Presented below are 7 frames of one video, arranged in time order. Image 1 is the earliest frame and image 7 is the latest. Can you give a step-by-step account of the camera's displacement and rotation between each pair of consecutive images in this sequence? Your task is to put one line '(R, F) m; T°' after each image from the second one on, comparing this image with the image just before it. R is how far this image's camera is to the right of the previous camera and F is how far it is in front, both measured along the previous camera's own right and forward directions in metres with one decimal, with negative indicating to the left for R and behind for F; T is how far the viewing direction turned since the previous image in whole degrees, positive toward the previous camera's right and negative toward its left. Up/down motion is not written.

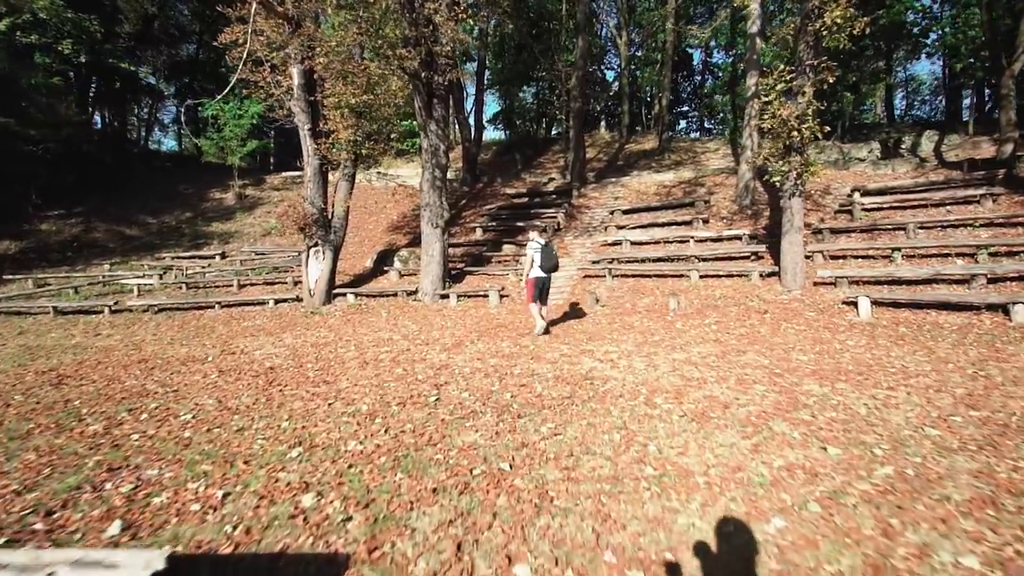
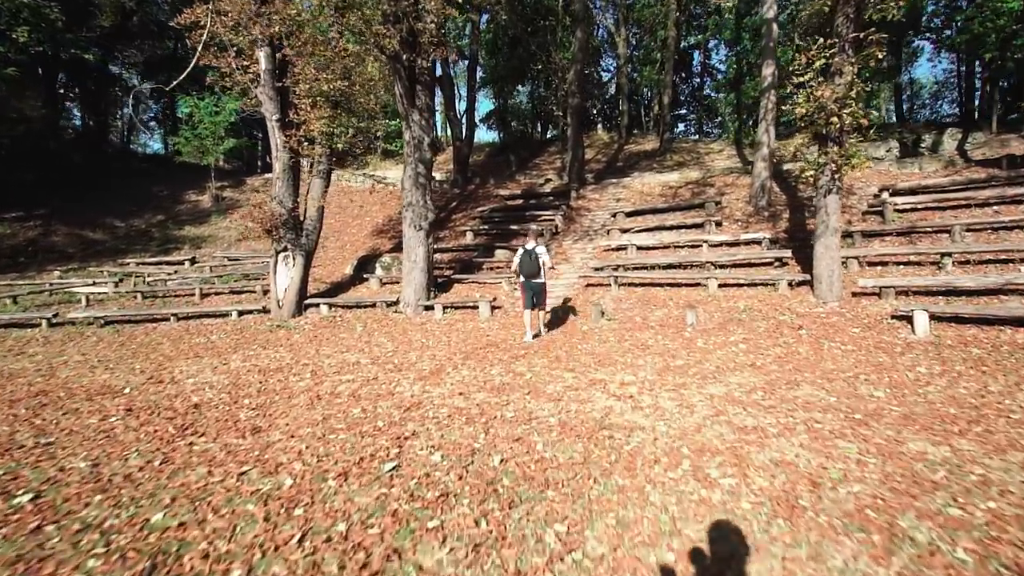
(0.0, +1.5) m; 0°
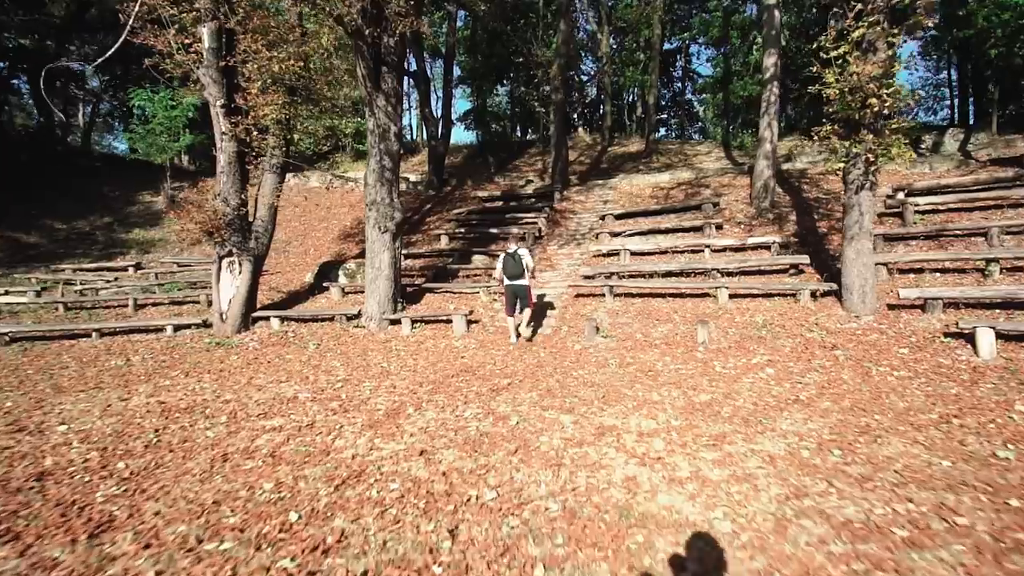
(0.0, +1.6) m; +2°
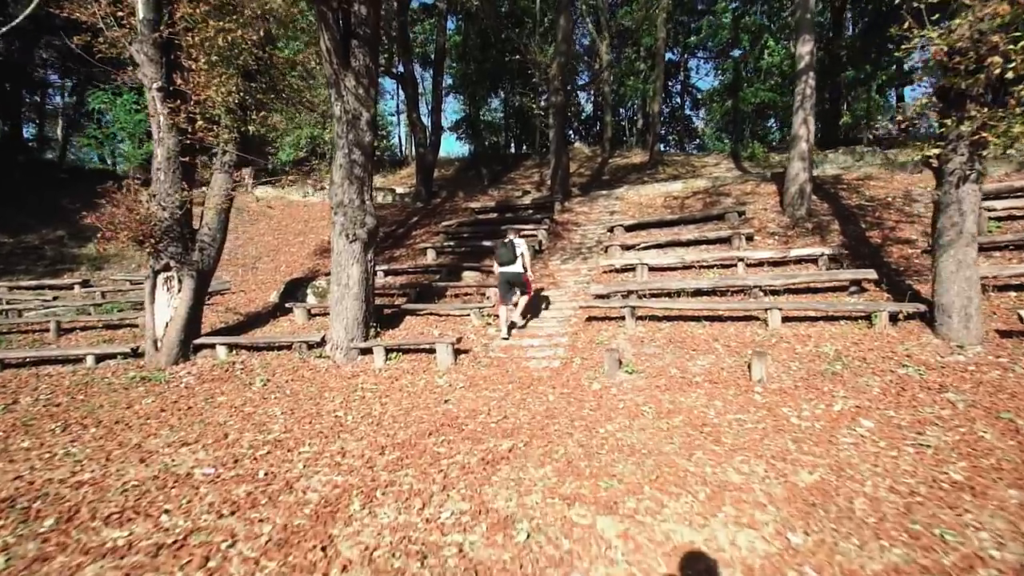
(-0.1, +2.0) m; +1°
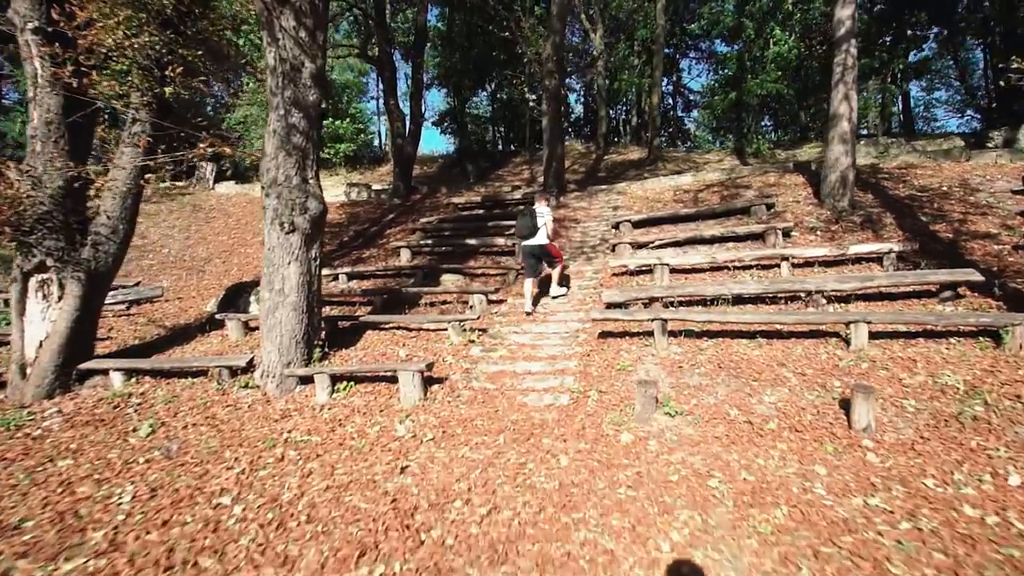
(0.0, +2.2) m; +1°
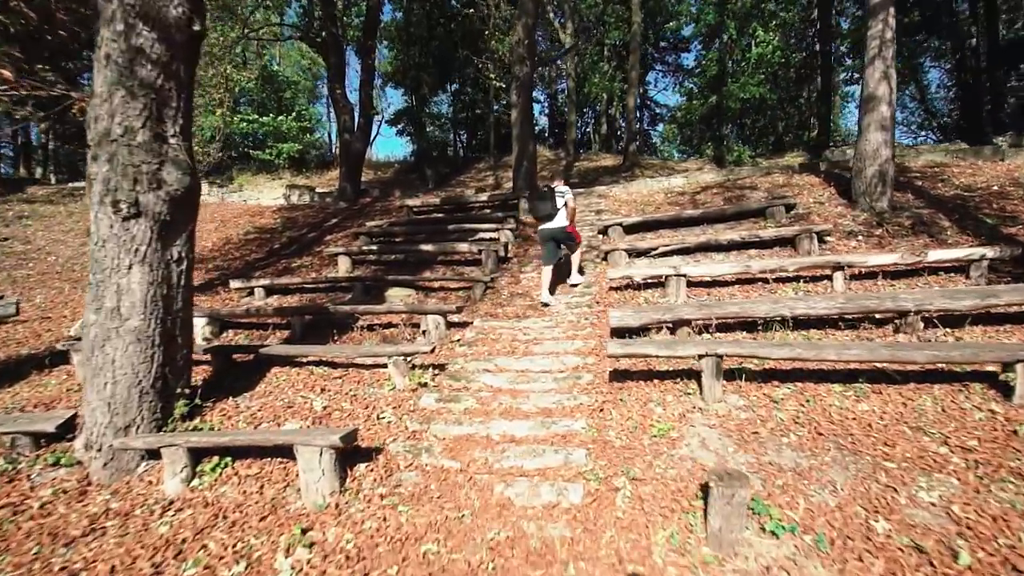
(-0.1, +2.3) m; +3°
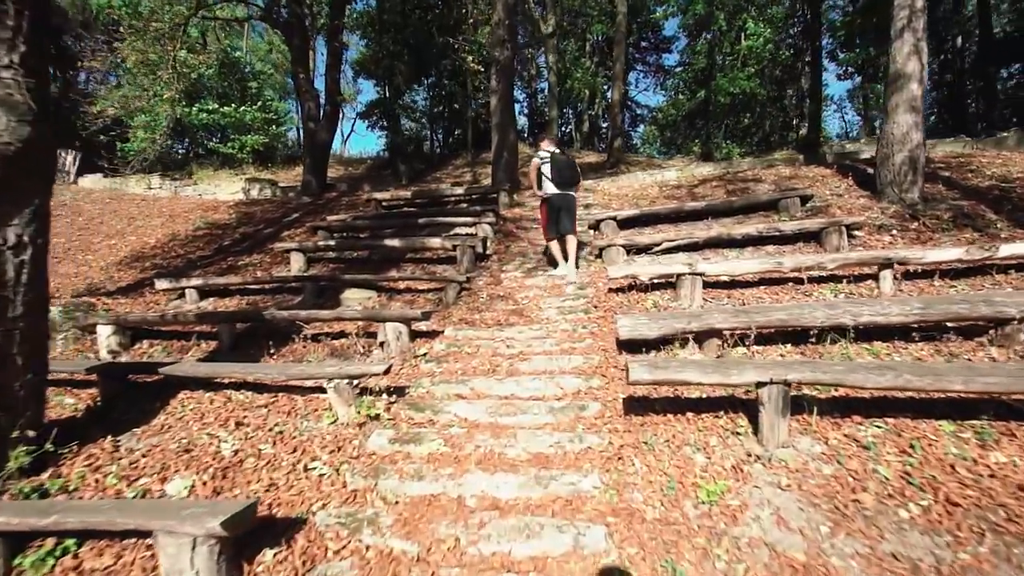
(0.0, +1.3) m; +2°
